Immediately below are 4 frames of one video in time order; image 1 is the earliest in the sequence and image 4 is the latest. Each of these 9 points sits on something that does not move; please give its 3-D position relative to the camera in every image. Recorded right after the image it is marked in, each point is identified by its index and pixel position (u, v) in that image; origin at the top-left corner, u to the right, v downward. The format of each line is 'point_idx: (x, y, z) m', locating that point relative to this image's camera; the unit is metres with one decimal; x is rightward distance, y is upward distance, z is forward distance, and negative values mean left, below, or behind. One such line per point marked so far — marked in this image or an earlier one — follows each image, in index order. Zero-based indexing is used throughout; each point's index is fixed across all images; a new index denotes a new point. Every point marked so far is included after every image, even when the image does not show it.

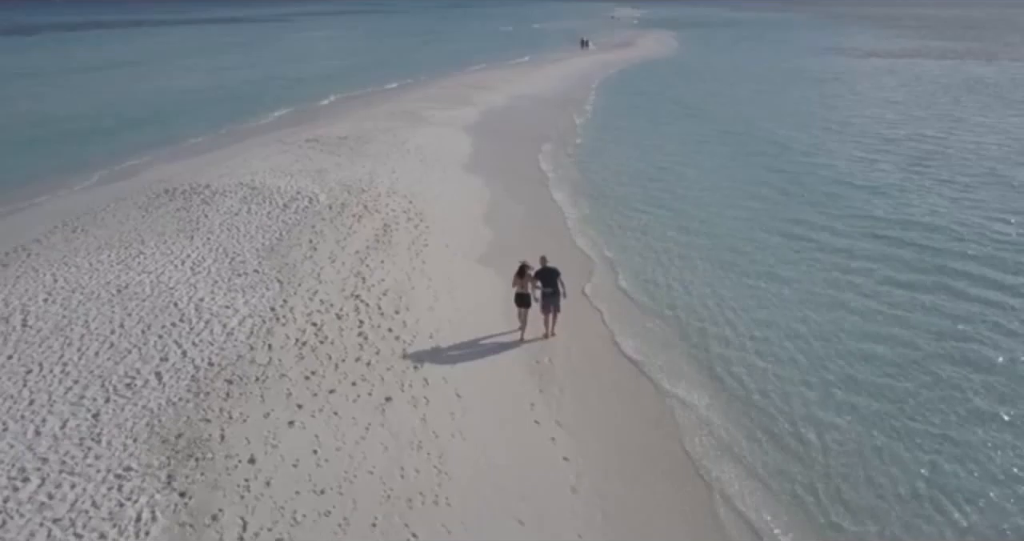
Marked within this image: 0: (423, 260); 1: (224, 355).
0: (-2.0, +0.3, +17.4) m
1: (-4.7, -1.4, +12.1) m
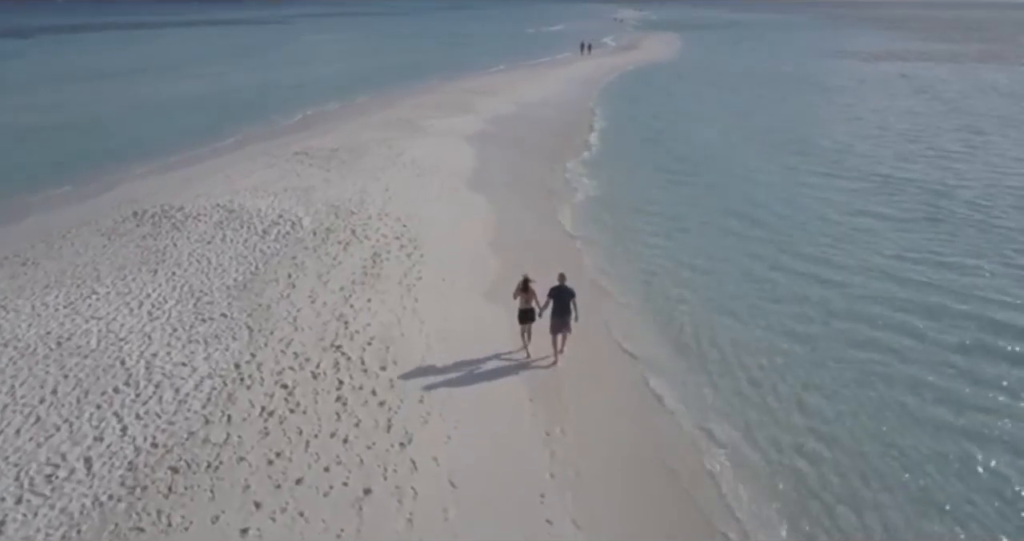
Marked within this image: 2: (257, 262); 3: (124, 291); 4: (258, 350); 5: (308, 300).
0: (-2.0, -0.5, +15.4) m
1: (-4.6, -2.2, +10.1) m
2: (-5.6, +0.2, +16.5) m
3: (-7.6, -0.4, +14.7) m
4: (-4.2, -1.3, +12.6) m
5: (-4.0, -0.6, +14.8) m
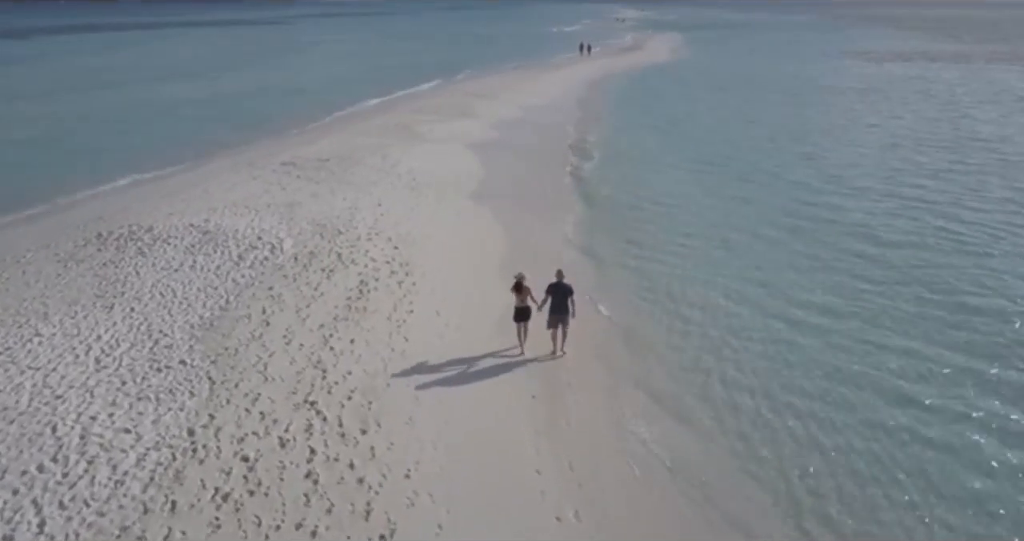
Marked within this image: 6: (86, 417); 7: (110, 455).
0: (-1.9, -1.2, +13.5) m
1: (-4.6, -2.8, +8.3) m
2: (-5.5, -0.5, +14.7) m
3: (-7.6, -1.1, +12.9) m
4: (-4.2, -2.0, +10.7) m
5: (-4.0, -1.2, +13.0) m
6: (-5.8, -2.0, +10.2) m
7: (-5.1, -2.3, +9.5) m
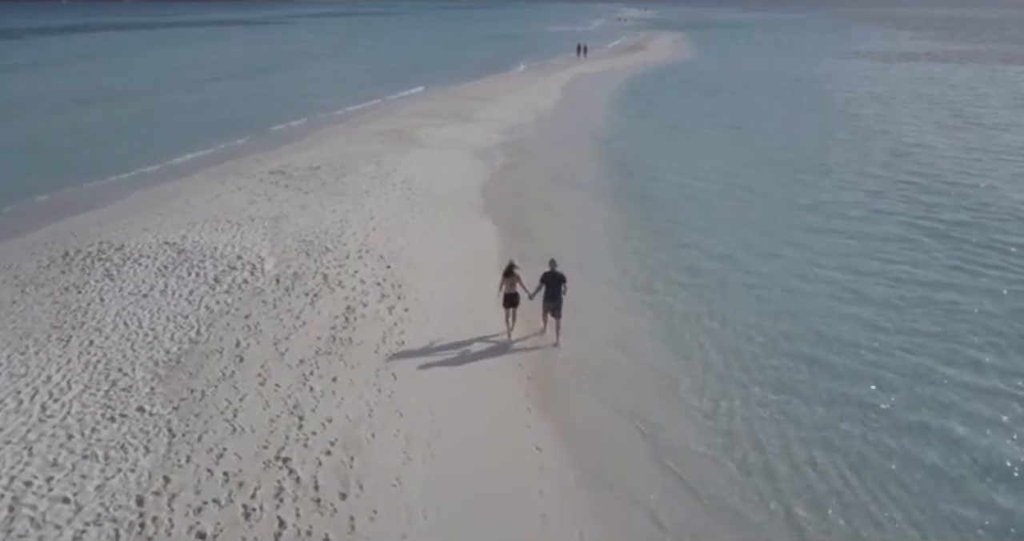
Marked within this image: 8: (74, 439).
0: (-1.9, -1.7, +12.1) m
1: (-4.5, -3.3, +6.9) m
2: (-5.5, -1.0, +13.3) m
3: (-7.5, -1.5, +11.5) m
4: (-4.2, -2.5, +9.3) m
5: (-3.9, -1.7, +11.5) m
6: (-5.8, -2.5, +8.8) m
7: (-5.0, -2.8, +8.1) m
8: (-5.7, -2.2, +9.8) m
